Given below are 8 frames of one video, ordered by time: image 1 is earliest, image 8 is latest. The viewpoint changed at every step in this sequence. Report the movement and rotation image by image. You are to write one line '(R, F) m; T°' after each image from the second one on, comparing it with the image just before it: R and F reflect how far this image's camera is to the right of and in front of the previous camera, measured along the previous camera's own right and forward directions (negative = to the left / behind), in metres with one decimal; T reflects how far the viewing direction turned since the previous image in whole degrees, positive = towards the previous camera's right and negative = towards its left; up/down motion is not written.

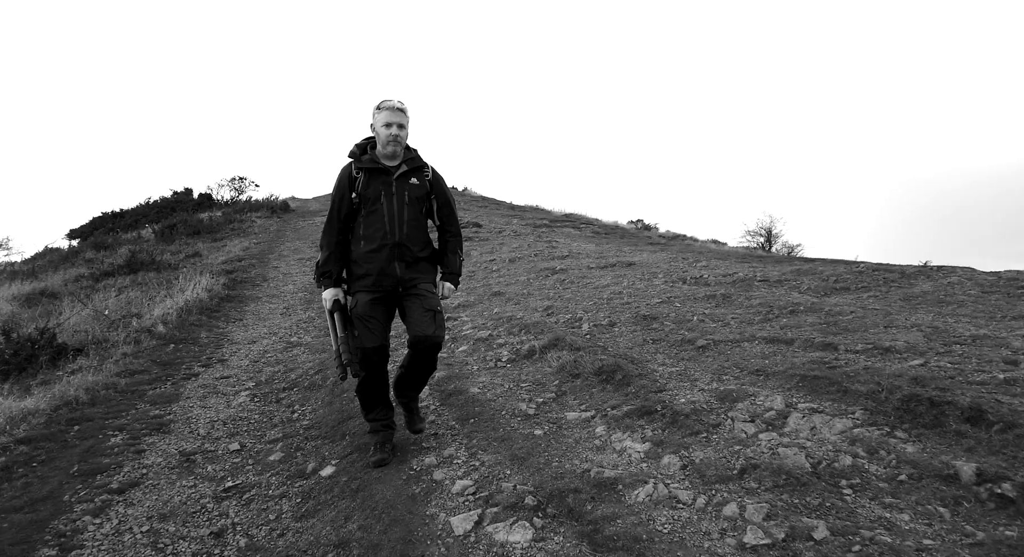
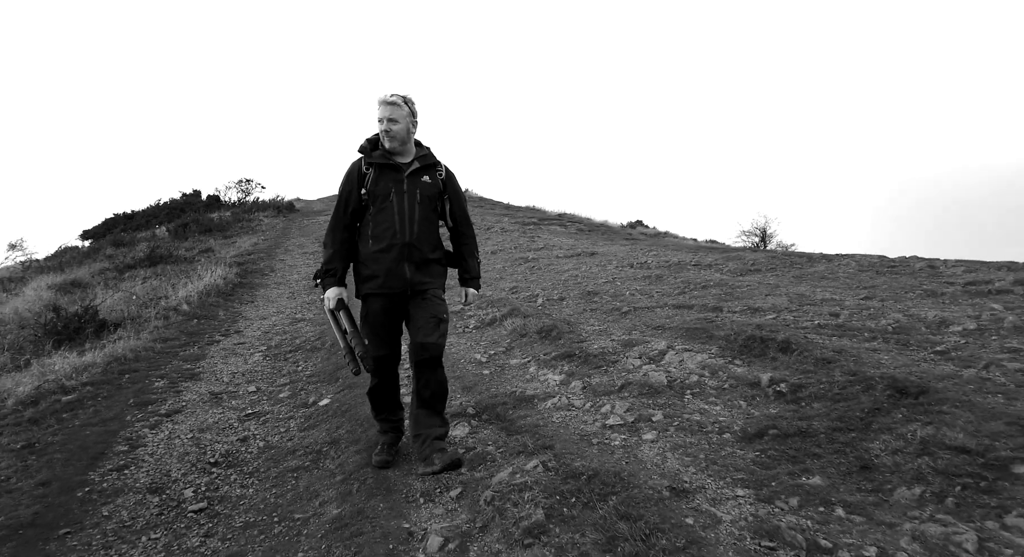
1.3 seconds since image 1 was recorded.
(+0.5, -1.5) m; 0°
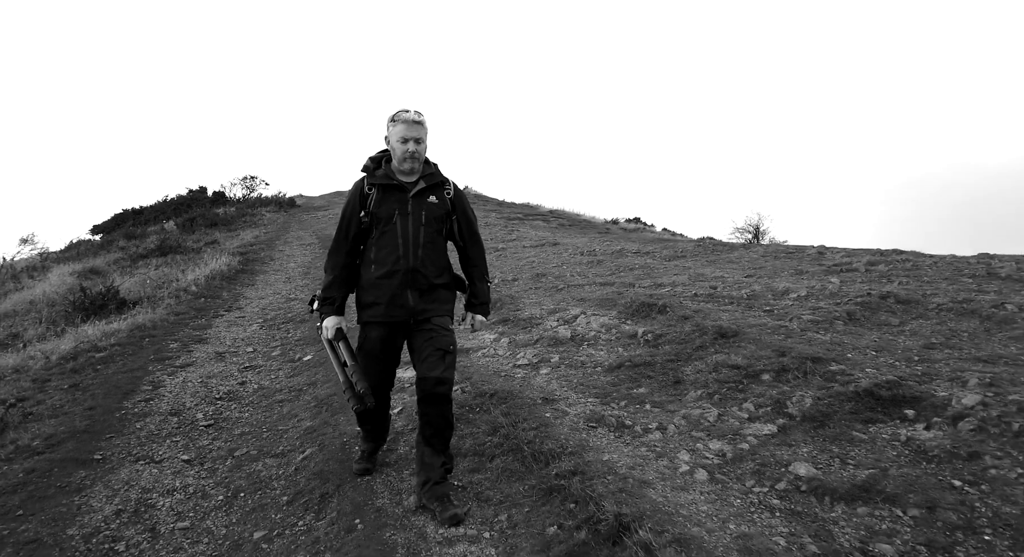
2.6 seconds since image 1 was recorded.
(+0.7, -1.5) m; 0°
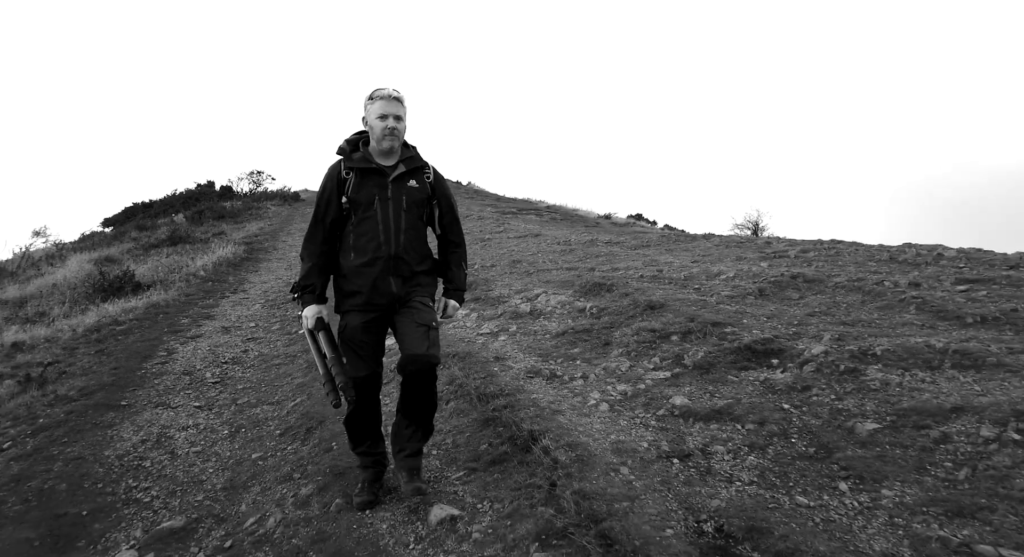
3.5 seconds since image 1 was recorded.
(+0.5, -1.0) m; -1°
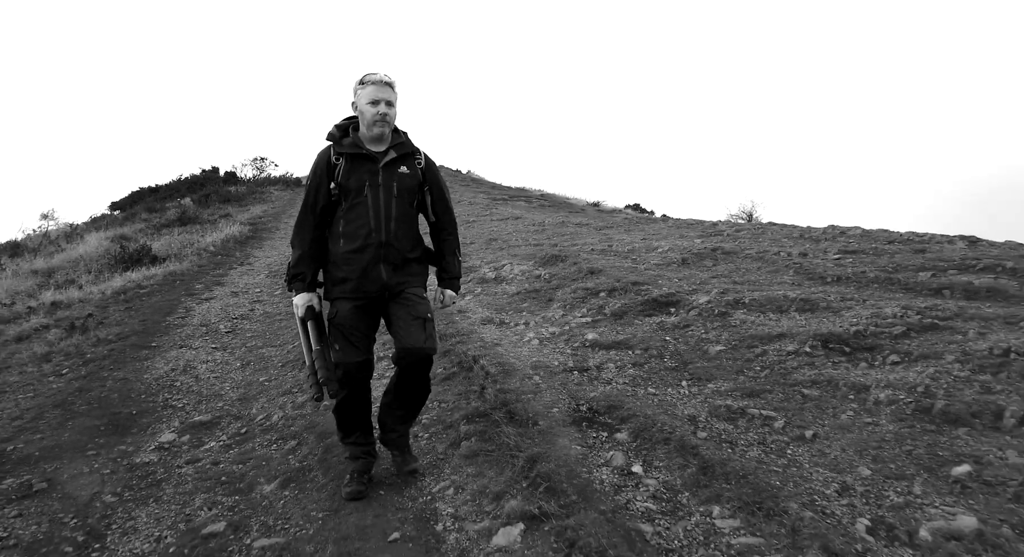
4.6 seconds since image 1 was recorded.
(+0.5, -1.3) m; 0°
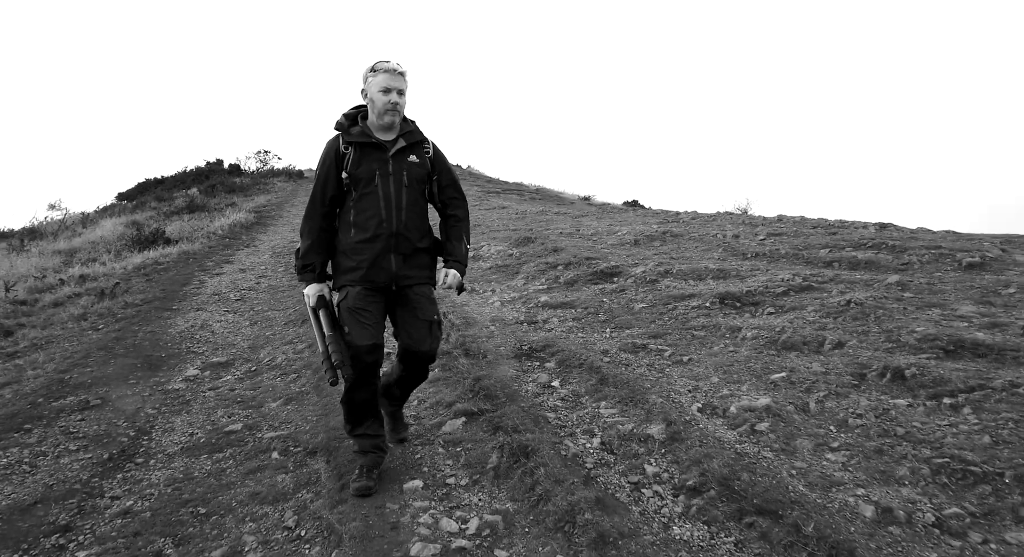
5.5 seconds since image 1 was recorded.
(+0.4, -1.1) m; 0°
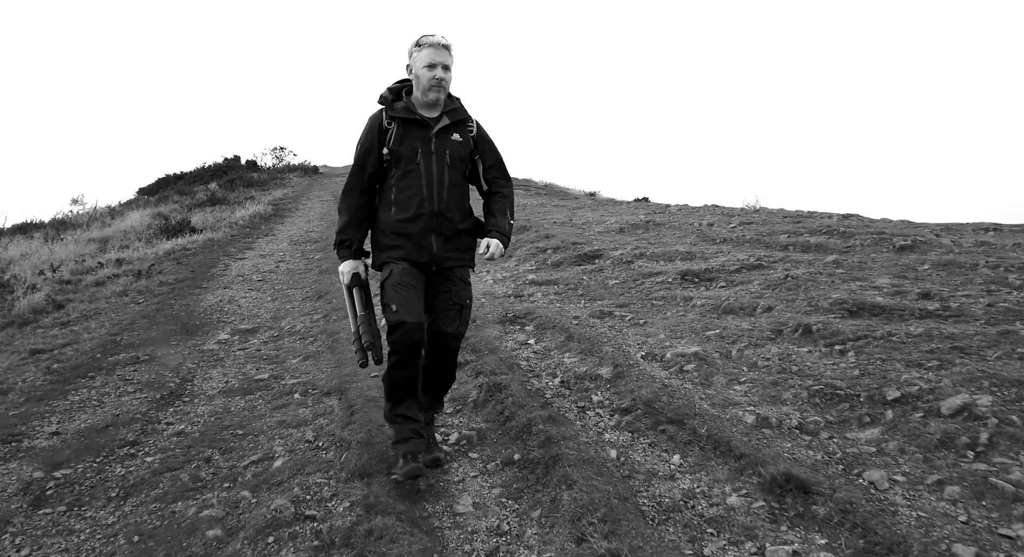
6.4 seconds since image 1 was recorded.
(+0.3, -0.9) m; -1°
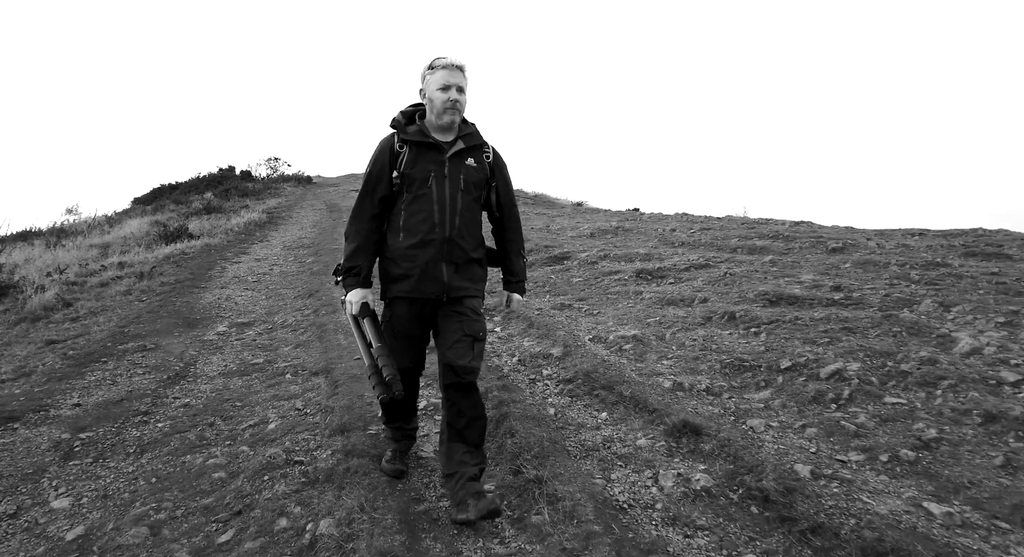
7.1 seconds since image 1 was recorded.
(+0.3, -0.7) m; +1°
